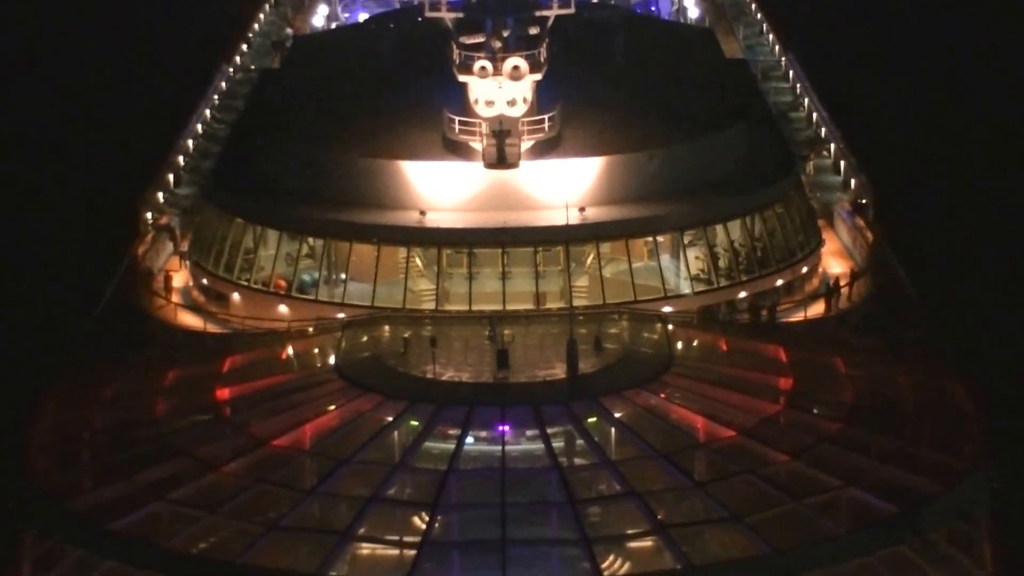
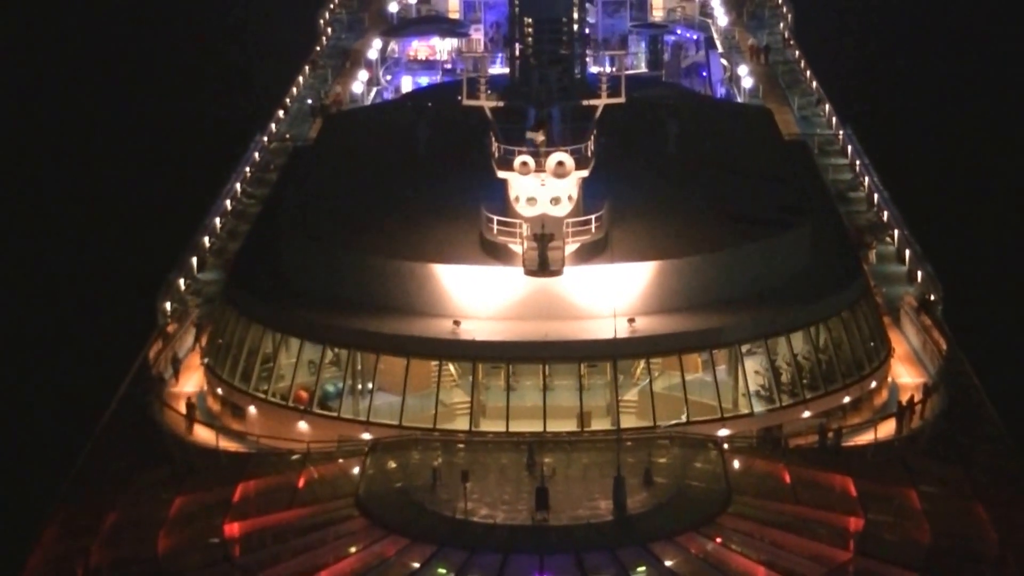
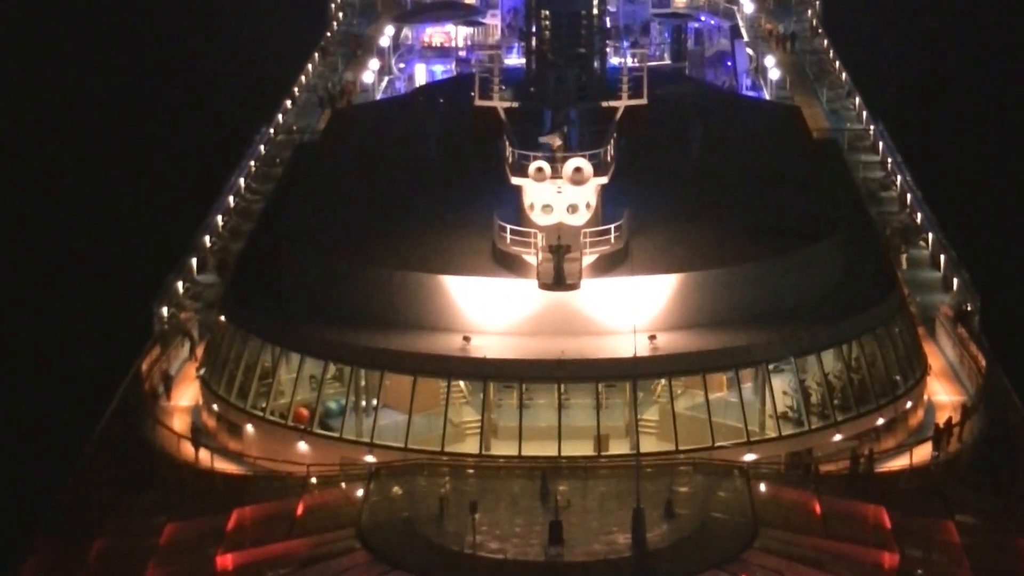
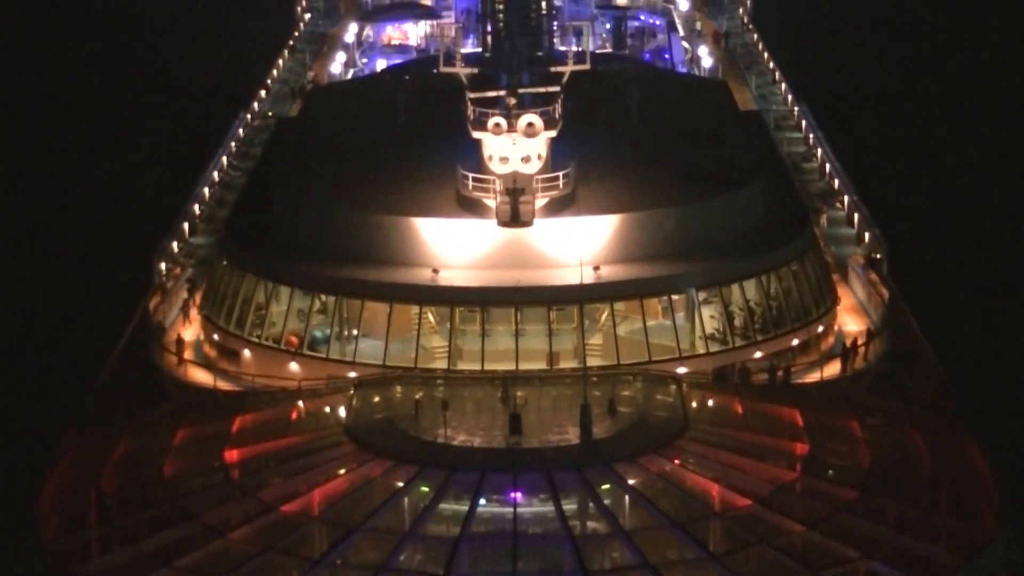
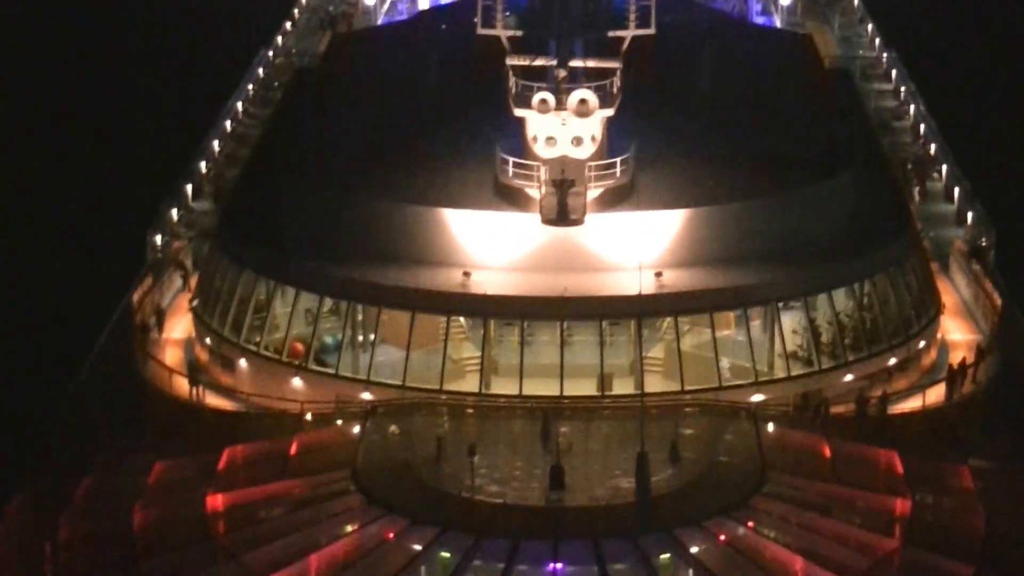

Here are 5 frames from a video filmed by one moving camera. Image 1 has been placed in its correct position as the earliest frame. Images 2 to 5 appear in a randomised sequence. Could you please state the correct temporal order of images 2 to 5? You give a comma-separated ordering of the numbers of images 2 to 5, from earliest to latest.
4, 2, 3, 5
